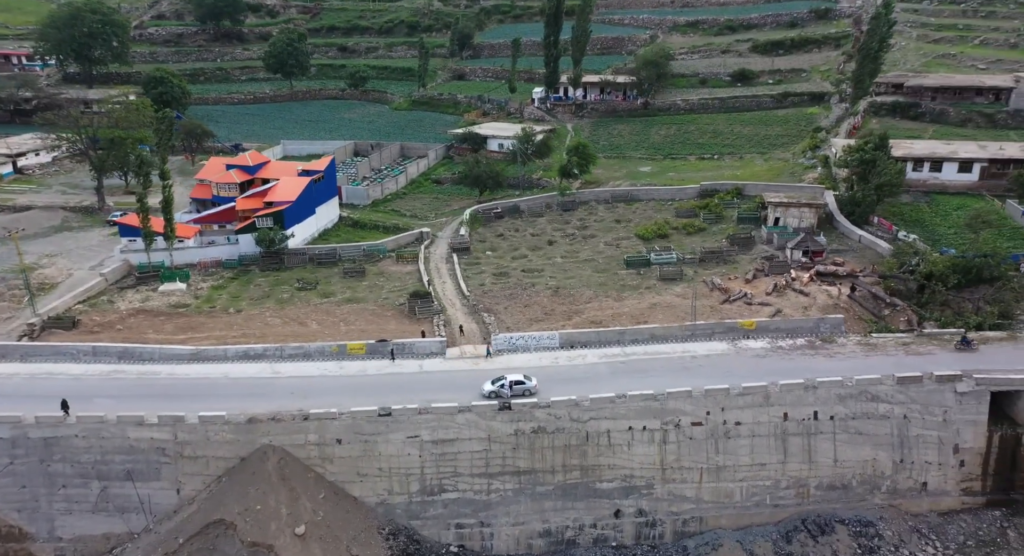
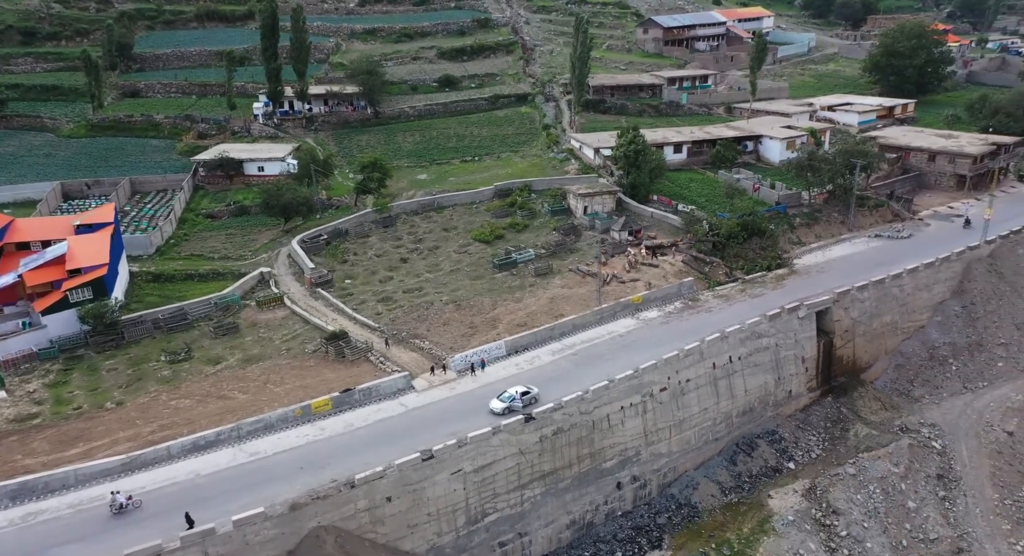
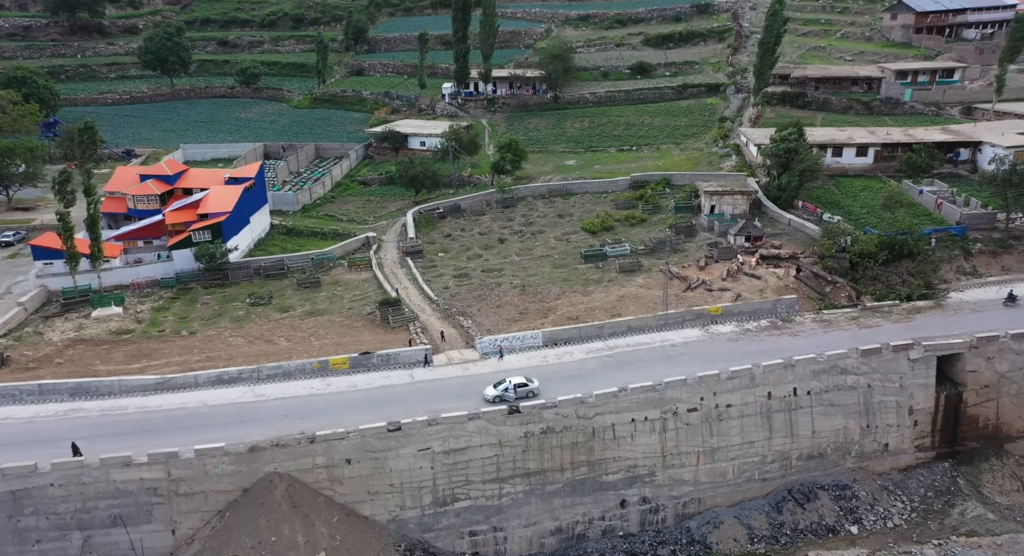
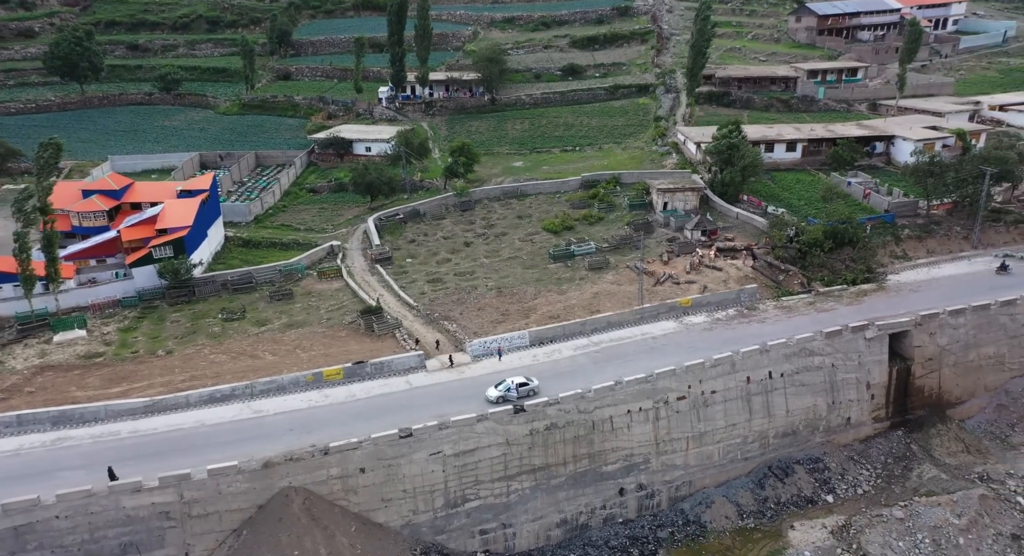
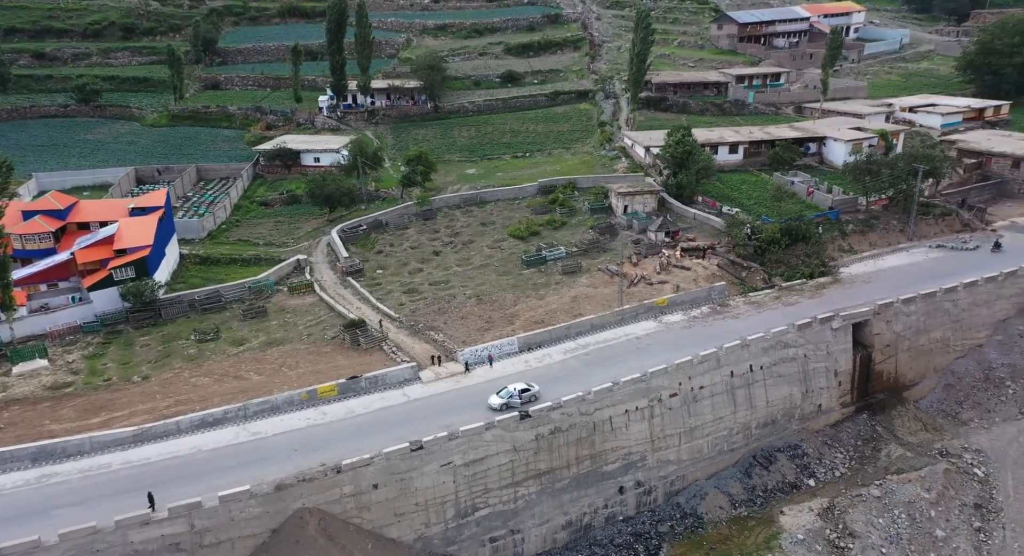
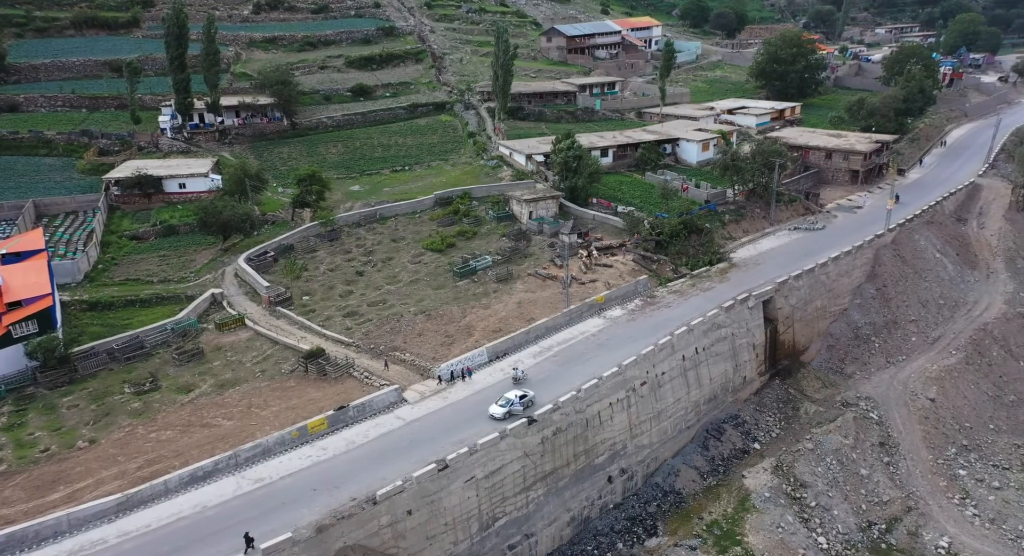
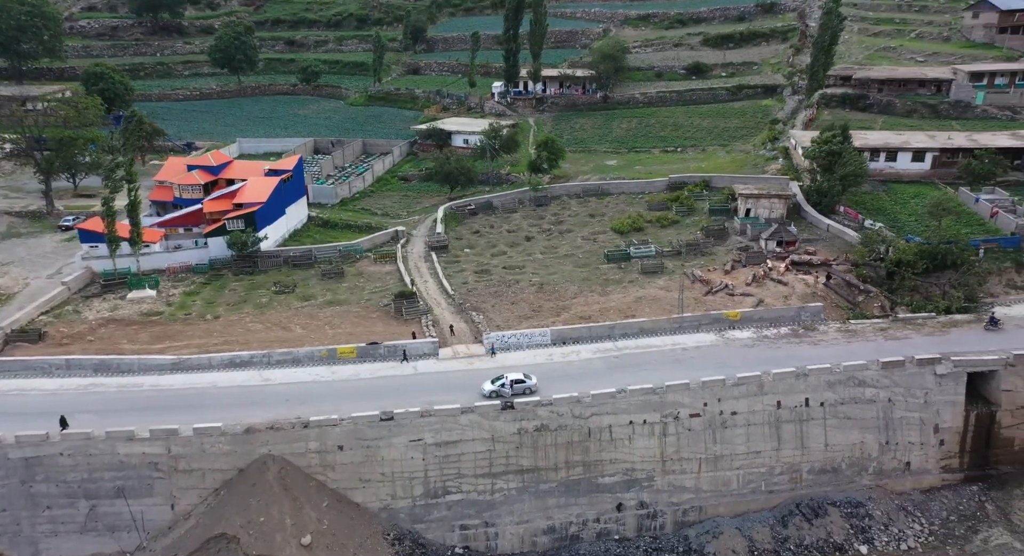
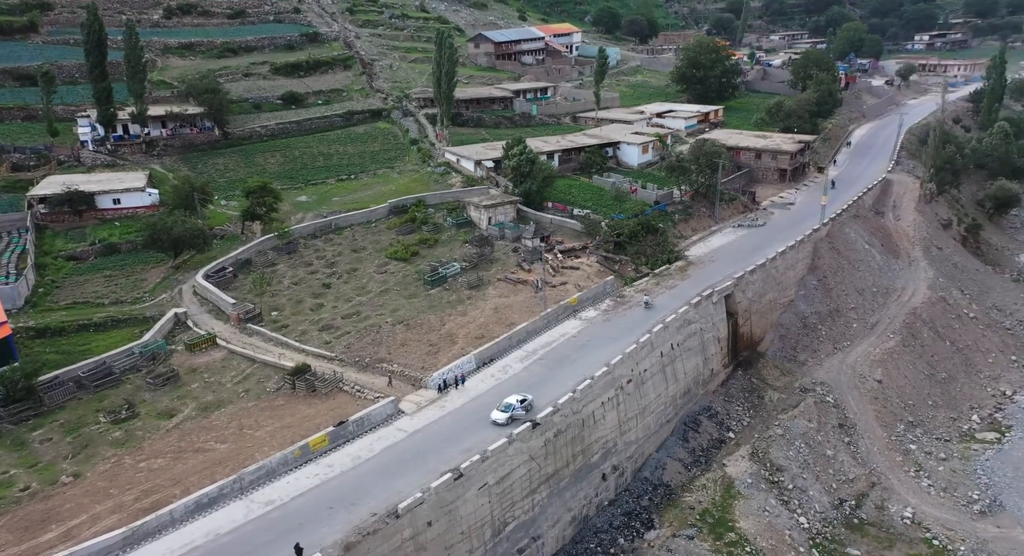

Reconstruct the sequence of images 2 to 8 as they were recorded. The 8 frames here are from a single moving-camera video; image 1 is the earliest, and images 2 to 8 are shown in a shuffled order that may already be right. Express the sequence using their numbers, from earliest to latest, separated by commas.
7, 3, 4, 5, 2, 6, 8
